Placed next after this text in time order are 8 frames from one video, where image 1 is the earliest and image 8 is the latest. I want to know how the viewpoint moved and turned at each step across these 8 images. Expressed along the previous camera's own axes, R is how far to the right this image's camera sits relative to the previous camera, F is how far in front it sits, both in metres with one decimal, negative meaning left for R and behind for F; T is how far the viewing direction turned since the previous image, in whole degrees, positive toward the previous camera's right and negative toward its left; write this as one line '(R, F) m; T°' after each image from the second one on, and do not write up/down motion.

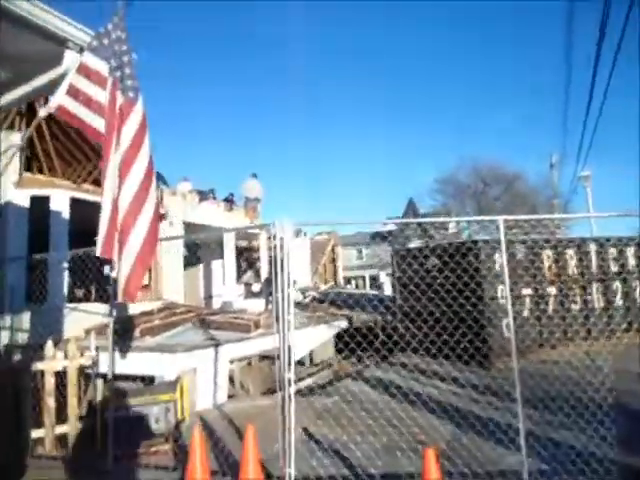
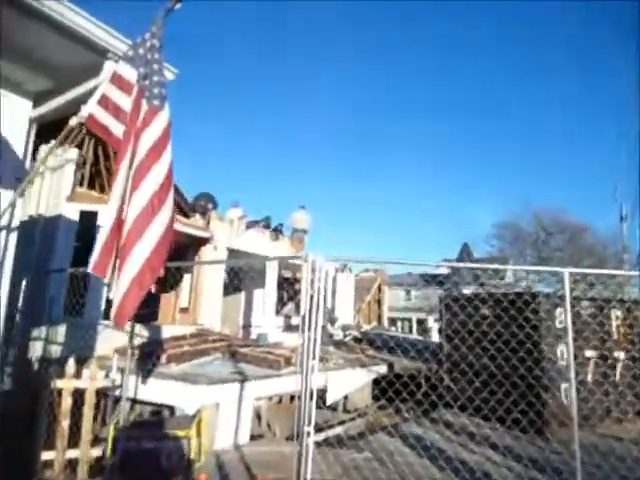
(+0.1, +0.4) m; -6°
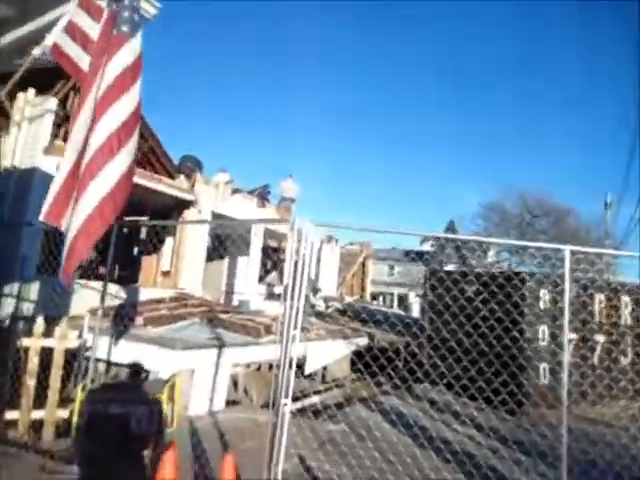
(0.0, +0.3) m; +2°
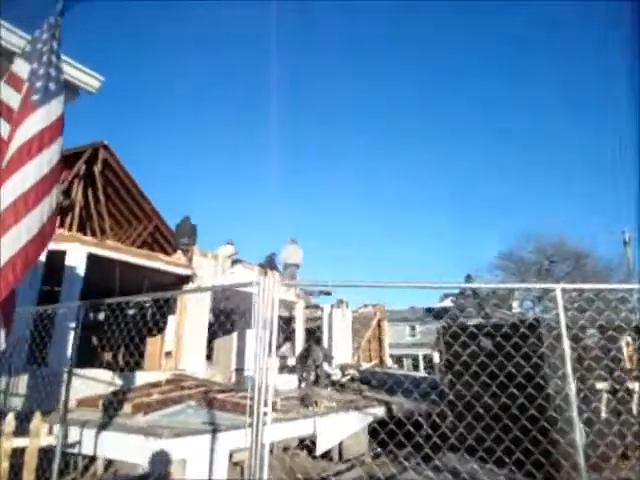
(+0.4, +0.3) m; -2°
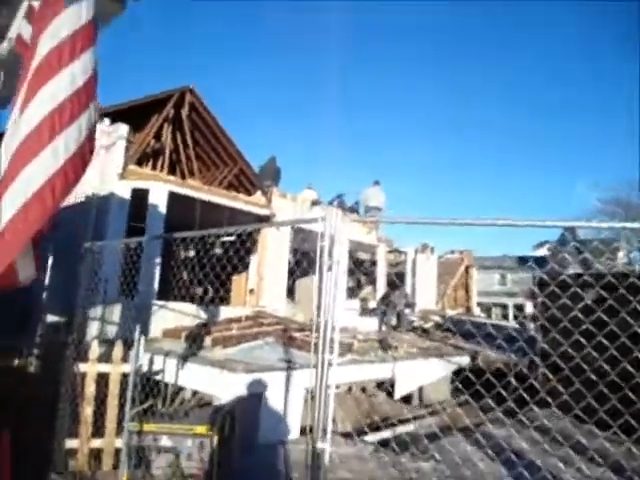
(+0.1, +0.5) m; -11°
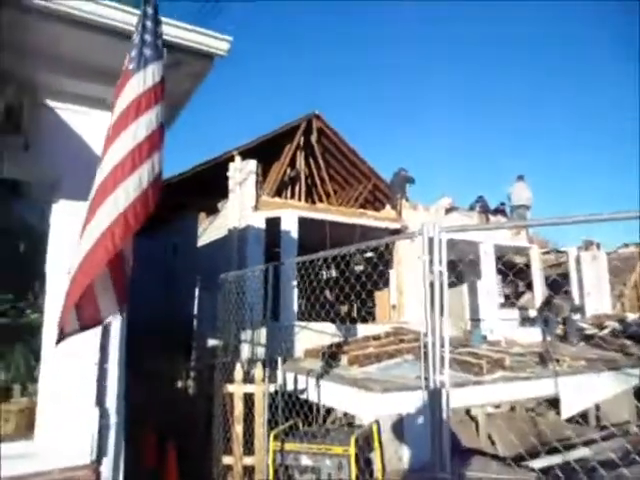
(+0.3, +0.2) m; -18°
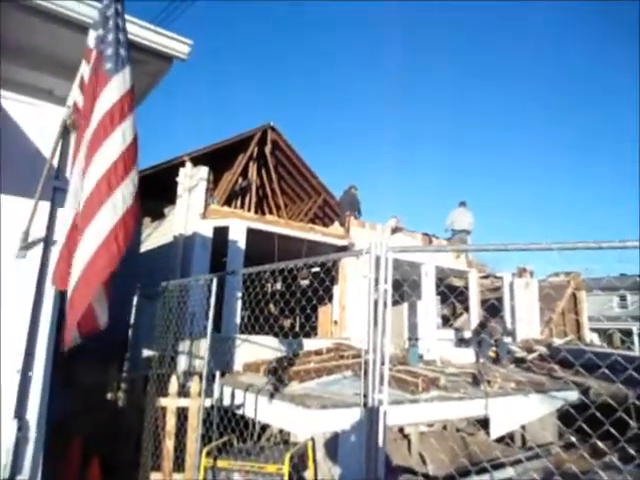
(0.0, 0.0) m; +6°
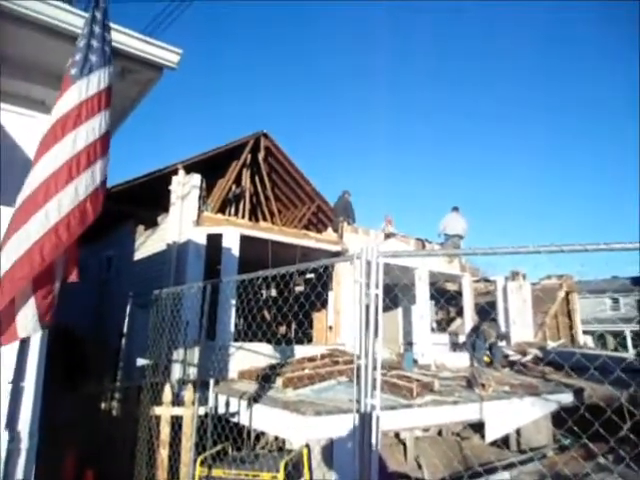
(0.0, 0.0) m; +1°
